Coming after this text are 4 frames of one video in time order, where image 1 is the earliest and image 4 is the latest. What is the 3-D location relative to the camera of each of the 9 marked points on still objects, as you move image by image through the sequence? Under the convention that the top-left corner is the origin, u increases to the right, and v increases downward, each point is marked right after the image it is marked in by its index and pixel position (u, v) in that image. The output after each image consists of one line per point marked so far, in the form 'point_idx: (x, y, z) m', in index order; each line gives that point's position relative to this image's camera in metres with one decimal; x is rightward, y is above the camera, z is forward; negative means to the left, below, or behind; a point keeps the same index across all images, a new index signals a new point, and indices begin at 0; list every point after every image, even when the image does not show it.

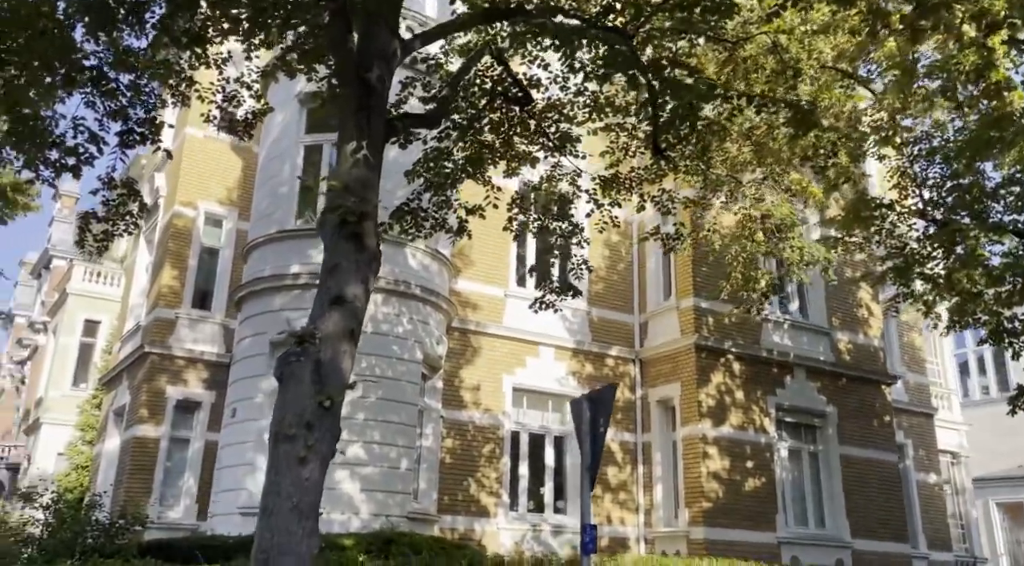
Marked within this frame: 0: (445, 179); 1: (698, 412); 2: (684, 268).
0: (-0.7, +1.1, +8.8) m
1: (+3.2, -2.2, +13.5) m
2: (+3.1, +0.3, +14.6) m
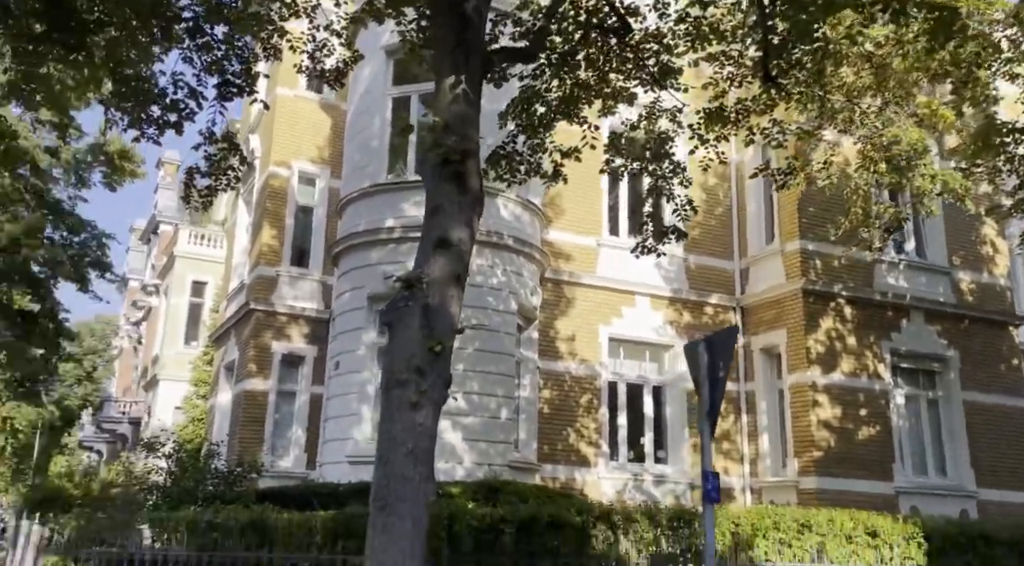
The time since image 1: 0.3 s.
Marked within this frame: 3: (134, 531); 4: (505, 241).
0: (+0.3, +1.7, +8.5) m
1: (+4.8, -1.2, +13.0) m
2: (+4.8, +1.3, +13.9) m
3: (-4.5, -2.9, +9.4) m
4: (-0.1, +0.7, +12.7) m
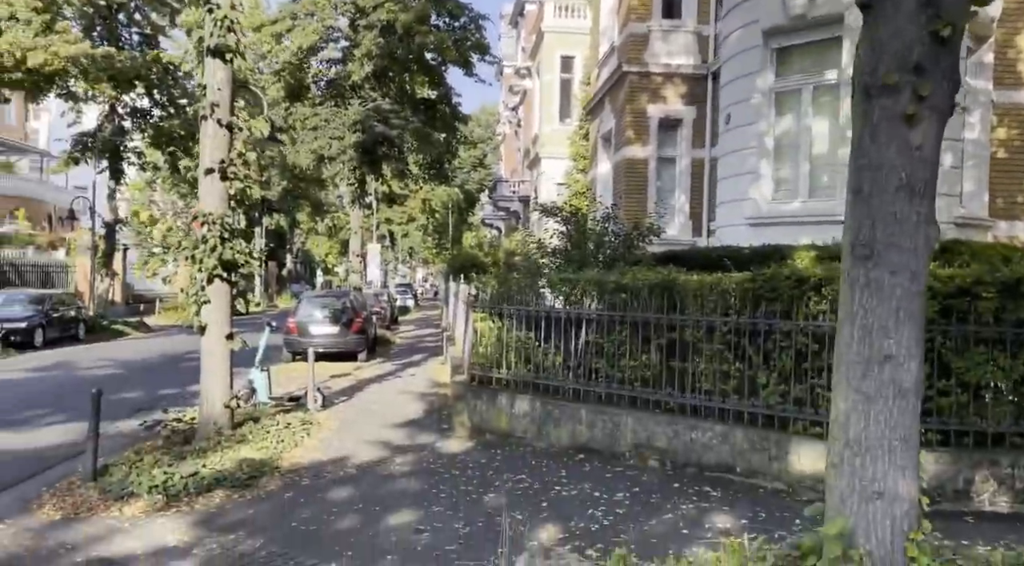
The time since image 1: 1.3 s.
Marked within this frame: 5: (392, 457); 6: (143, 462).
0: (+3.8, +4.1, +5.5) m
1: (+10.0, +2.4, +8.2) m
2: (+10.1, +5.1, +8.3) m
3: (+0.4, -0.1, +9.6) m
4: (+5.3, +4.2, +9.6) m
5: (-1.3, -1.9, +8.7) m
6: (-3.7, -1.8, +8.0) m
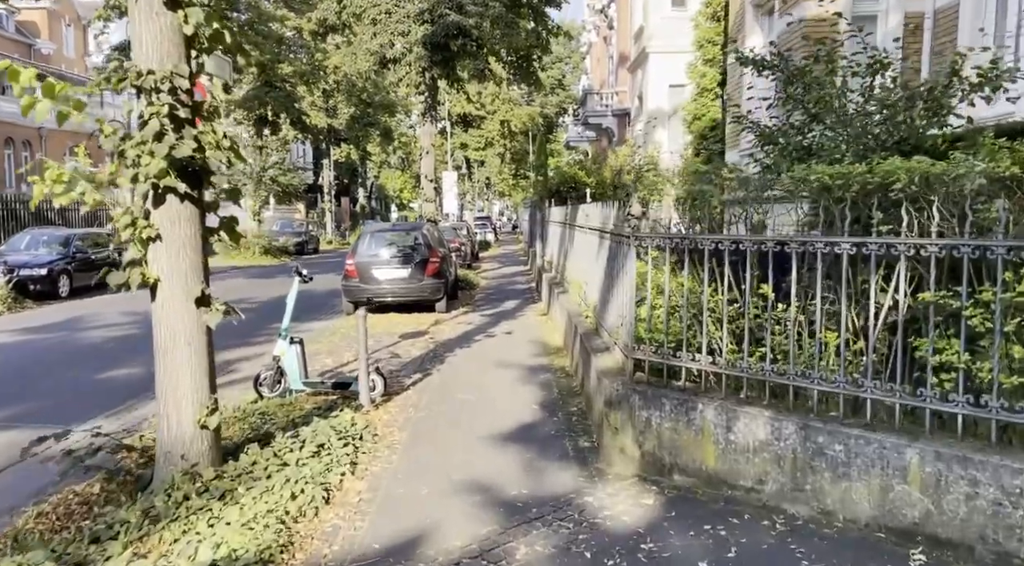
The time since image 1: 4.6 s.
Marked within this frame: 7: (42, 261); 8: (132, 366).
0: (+4.6, +4.4, +0.2) m
1: (+11.1, +3.1, +2.4) m
2: (+11.1, +5.7, +2.3) m
3: (+1.7, +0.5, +4.9) m
4: (+6.5, +4.9, +4.1) m
5: (0.0, -1.4, +4.3) m
6: (-2.5, -1.4, +3.9) m
7: (-10.7, +0.5, +18.2) m
8: (-4.9, -1.1, +10.2) m
